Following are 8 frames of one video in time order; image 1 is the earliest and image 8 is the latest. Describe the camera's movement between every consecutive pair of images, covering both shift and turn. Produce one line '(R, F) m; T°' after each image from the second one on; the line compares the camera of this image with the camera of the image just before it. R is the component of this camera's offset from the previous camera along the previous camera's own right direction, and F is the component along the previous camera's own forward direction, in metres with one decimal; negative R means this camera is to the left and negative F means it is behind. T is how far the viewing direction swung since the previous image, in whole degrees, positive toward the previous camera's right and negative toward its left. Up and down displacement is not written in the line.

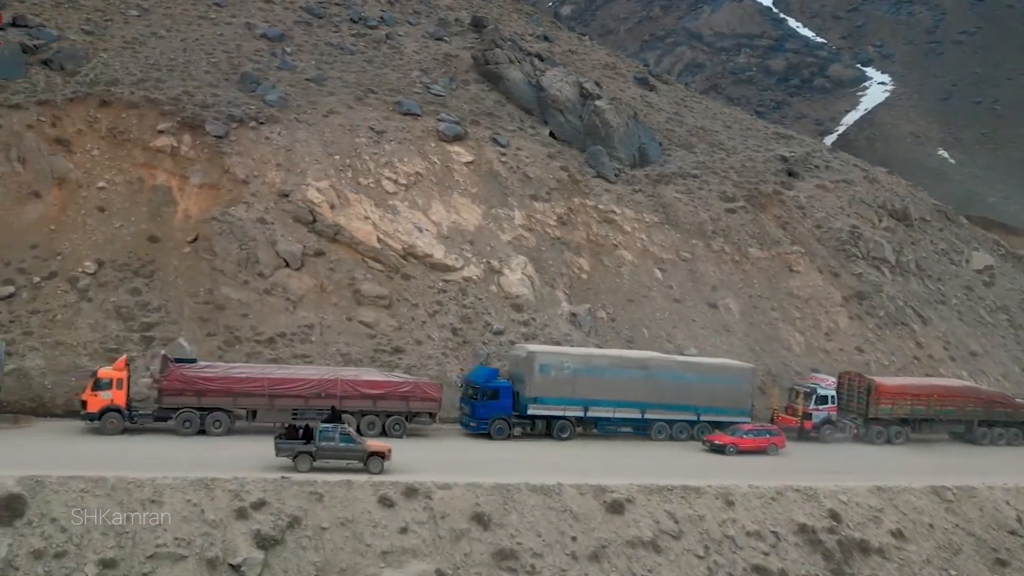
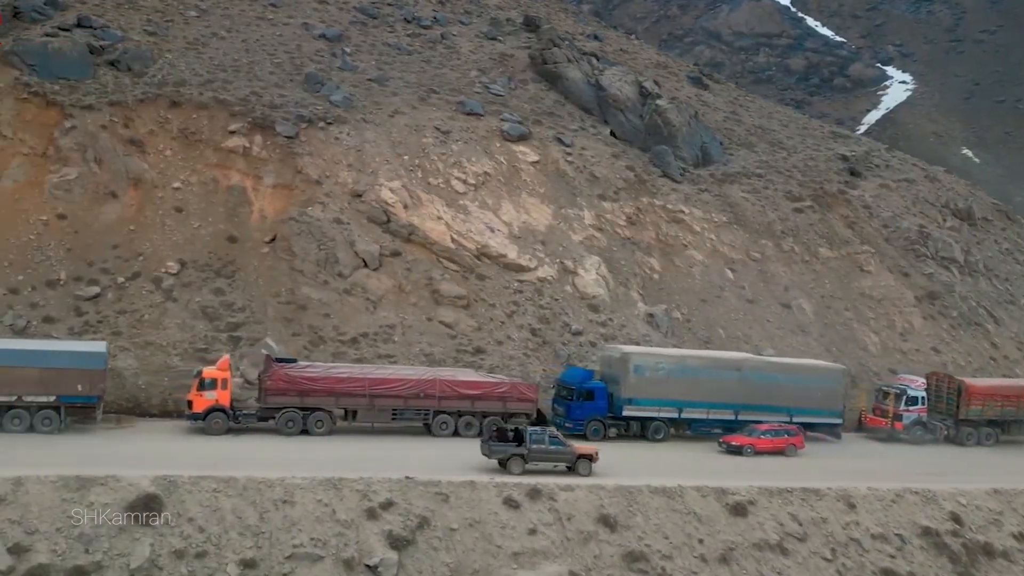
(-2.1, +0.1) m; -1°
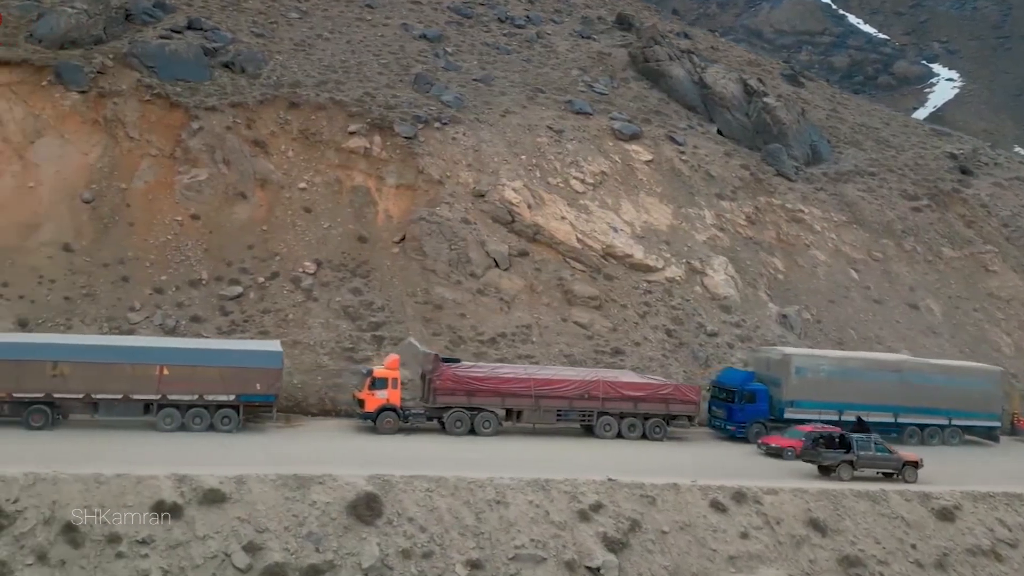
(-3.2, +0.1) m; -2°
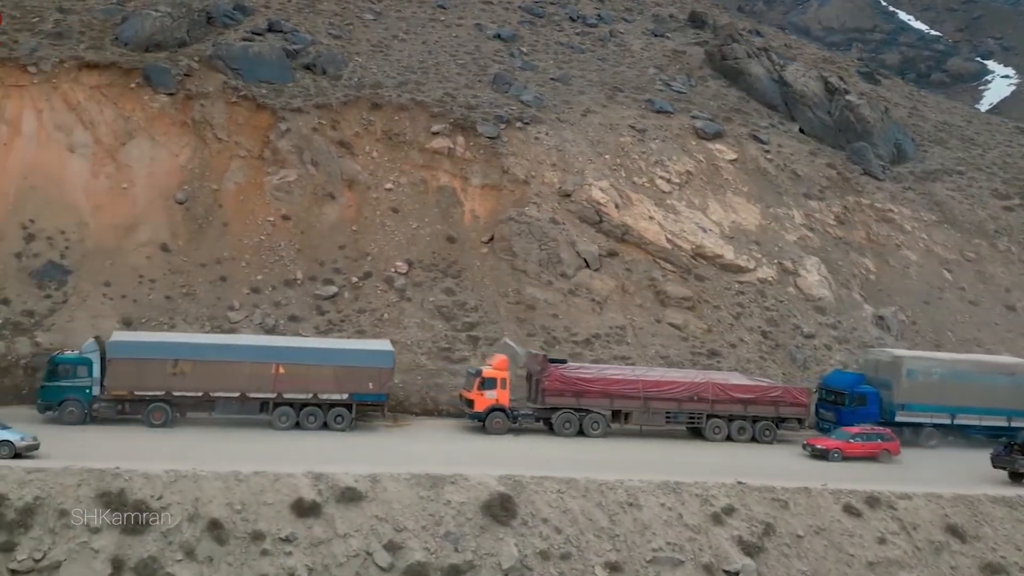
(-1.6, +0.1) m; -2°
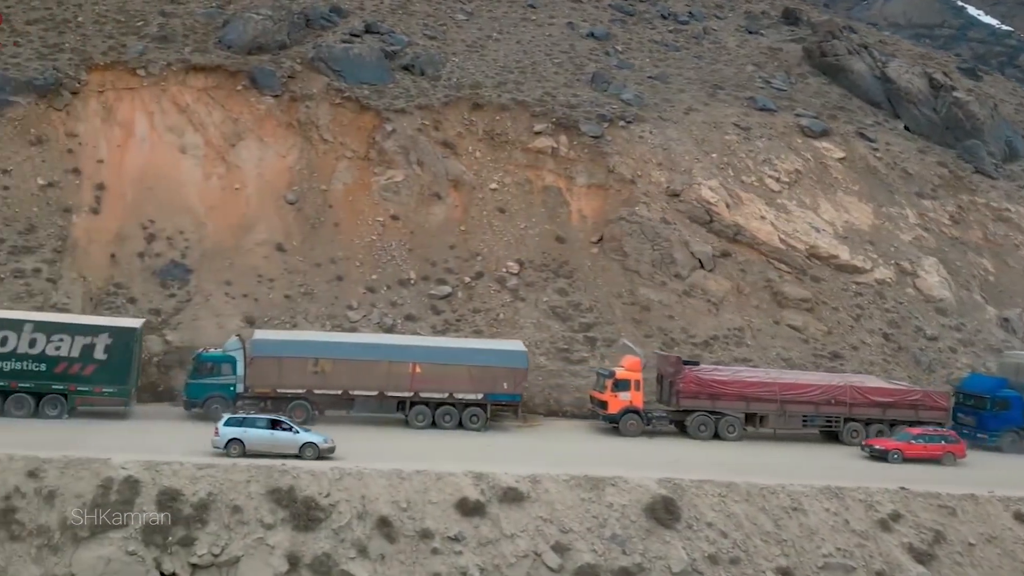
(-1.8, +0.1) m; -3°
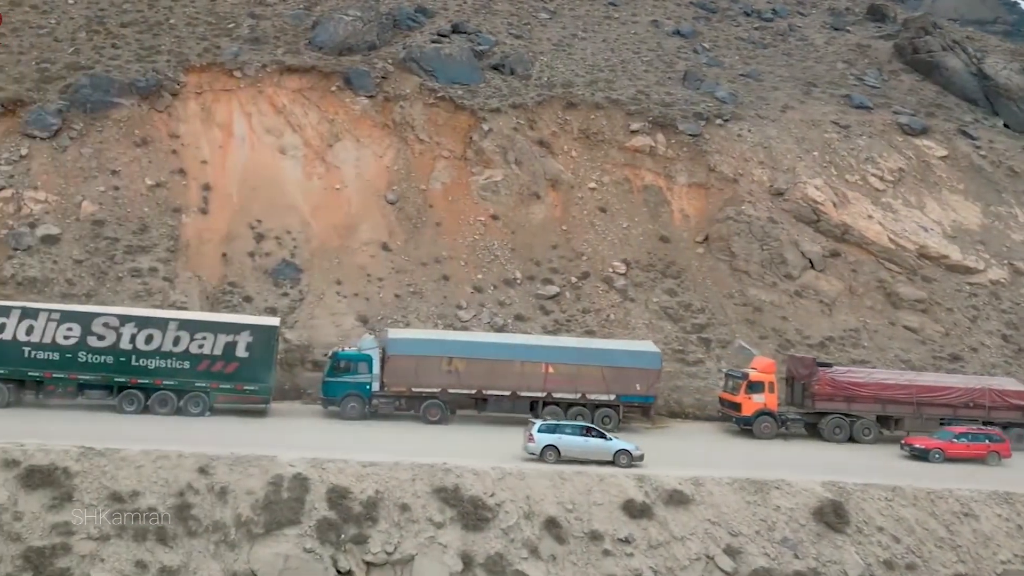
(-2.1, 0.0) m; -2°
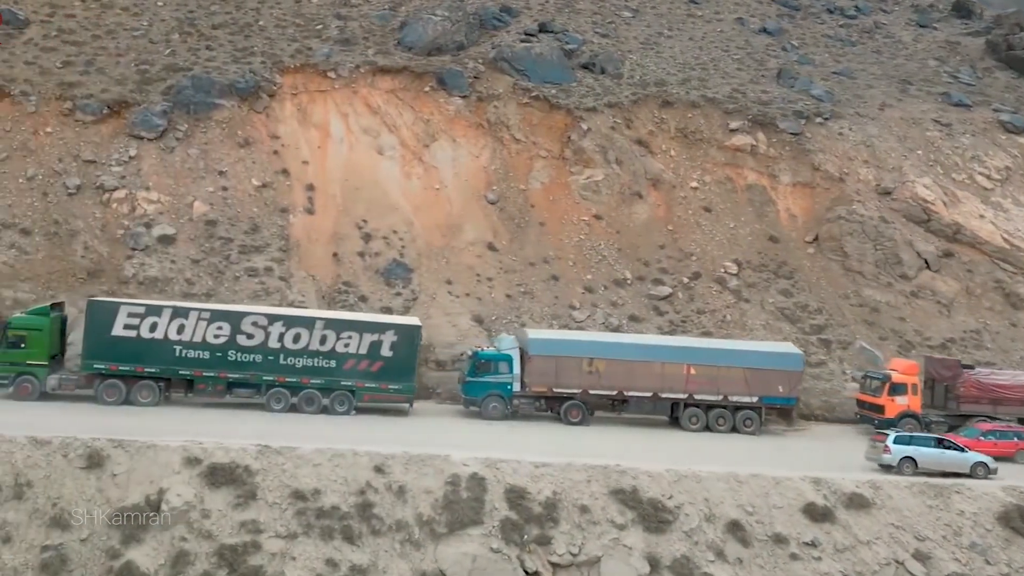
(-2.4, 0.0) m; -2°
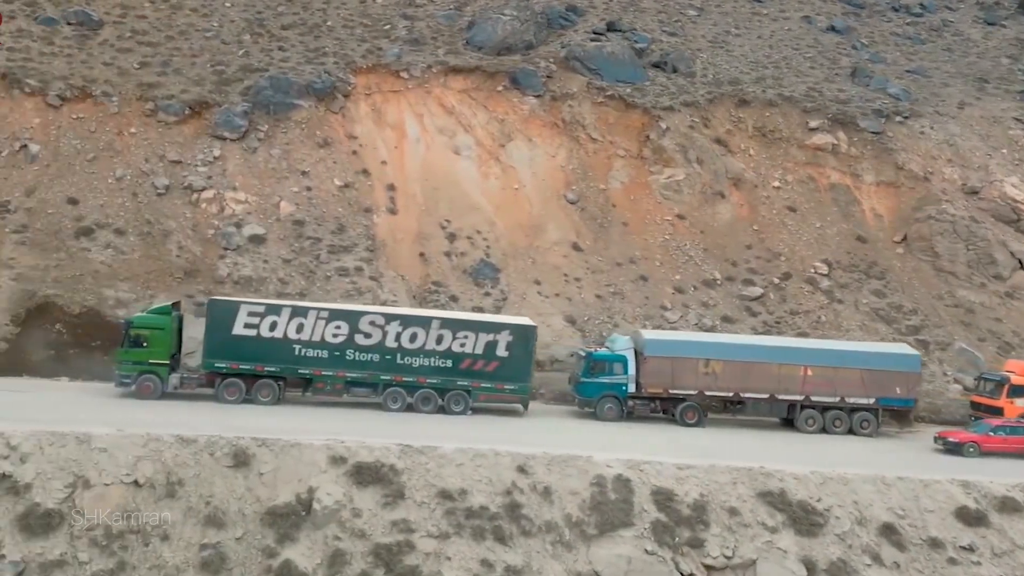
(-2.0, 0.0) m; -1°
